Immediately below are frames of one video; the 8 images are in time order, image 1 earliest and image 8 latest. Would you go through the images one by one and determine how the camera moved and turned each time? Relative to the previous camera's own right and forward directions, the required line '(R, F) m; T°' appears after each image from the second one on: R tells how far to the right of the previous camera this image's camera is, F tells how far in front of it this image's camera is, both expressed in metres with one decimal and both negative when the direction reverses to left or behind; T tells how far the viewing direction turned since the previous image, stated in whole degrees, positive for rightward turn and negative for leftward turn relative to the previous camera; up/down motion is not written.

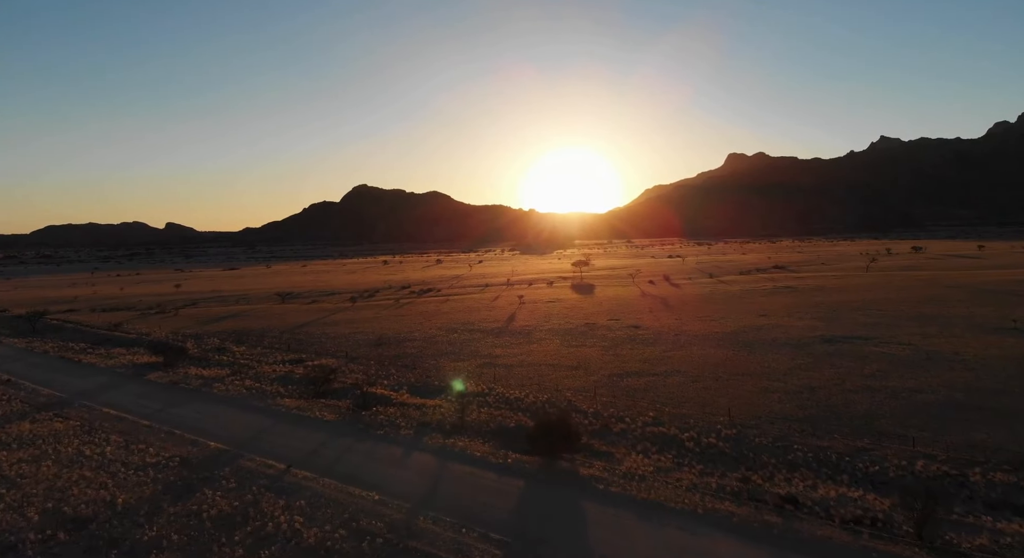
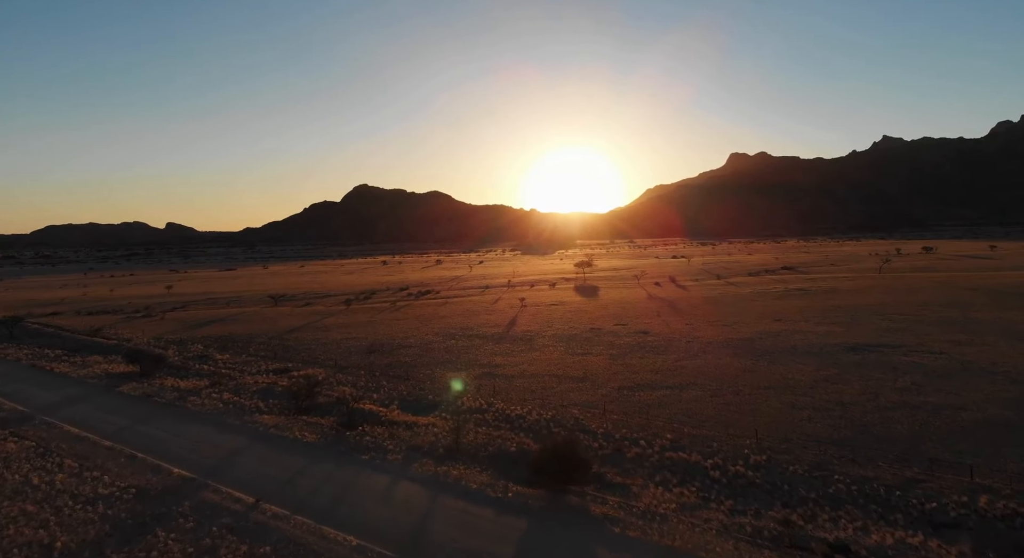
(0.0, +1.6) m; 0°
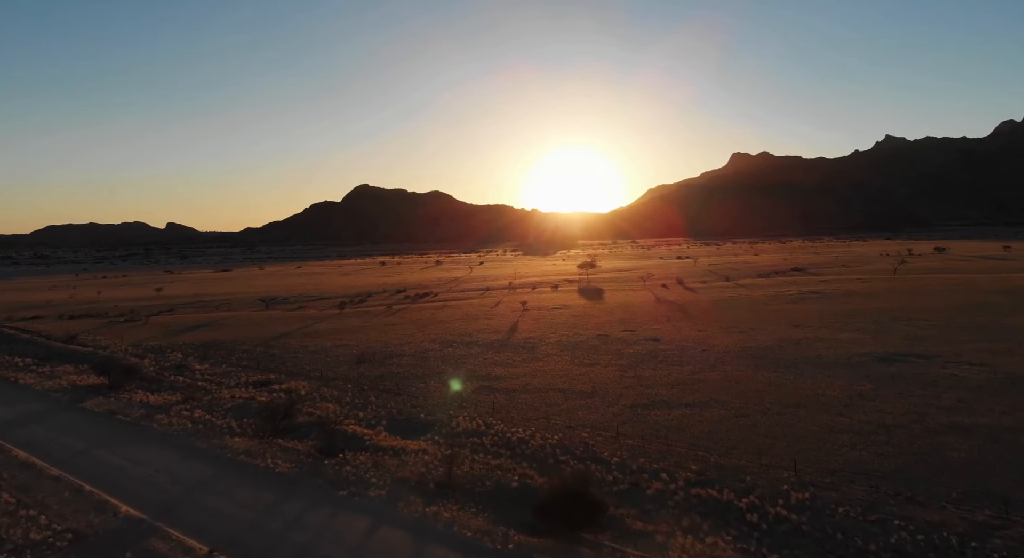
(0.0, +1.7) m; 0°
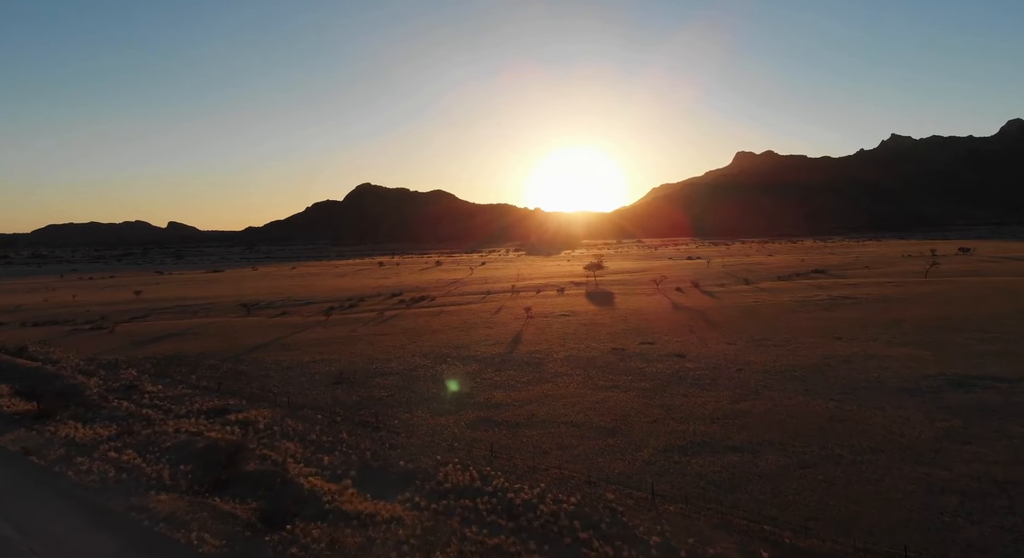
(0.0, +3.1) m; 0°
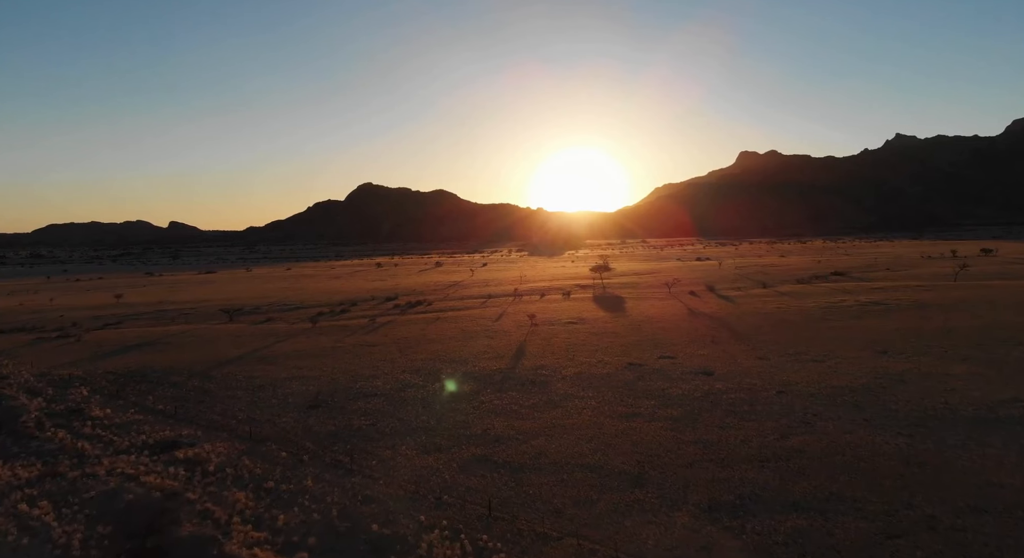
(0.0, +2.6) m; 0°
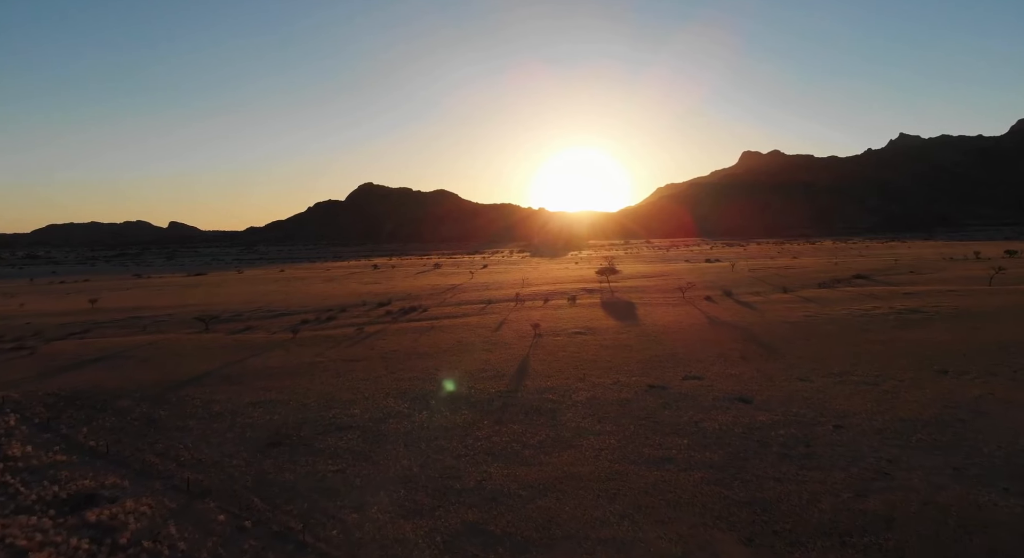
(0.0, +2.8) m; 0°
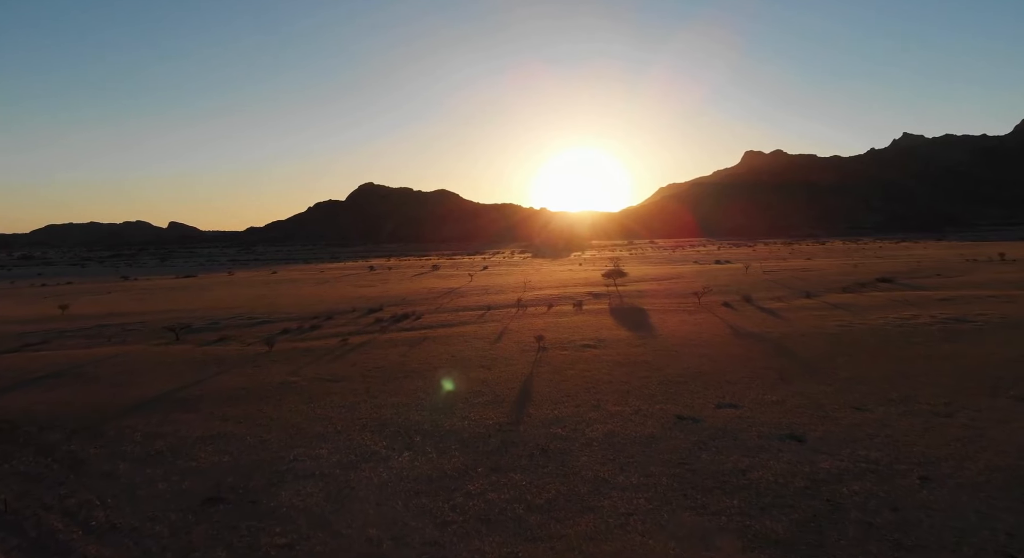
(0.0, +2.8) m; 0°
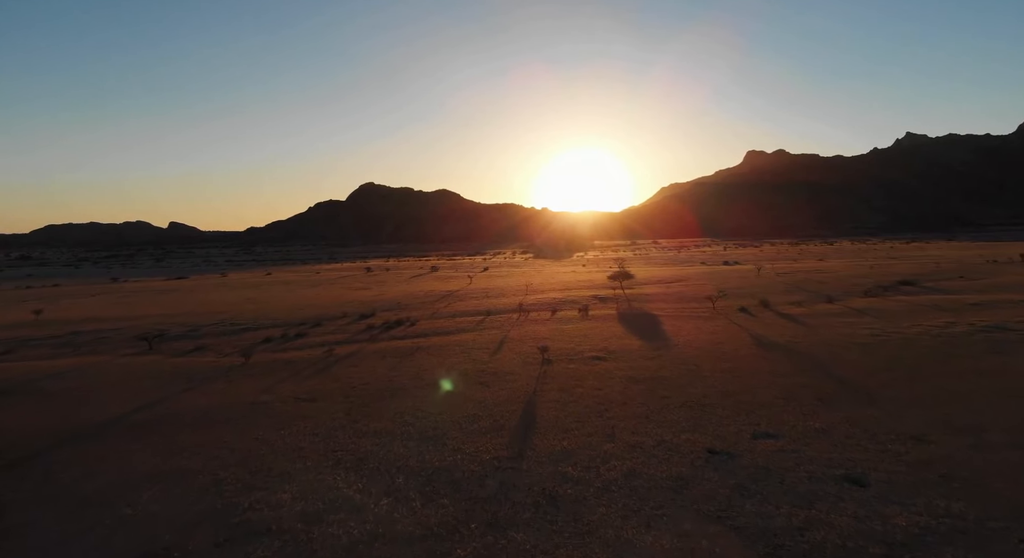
(0.0, +2.2) m; 0°
